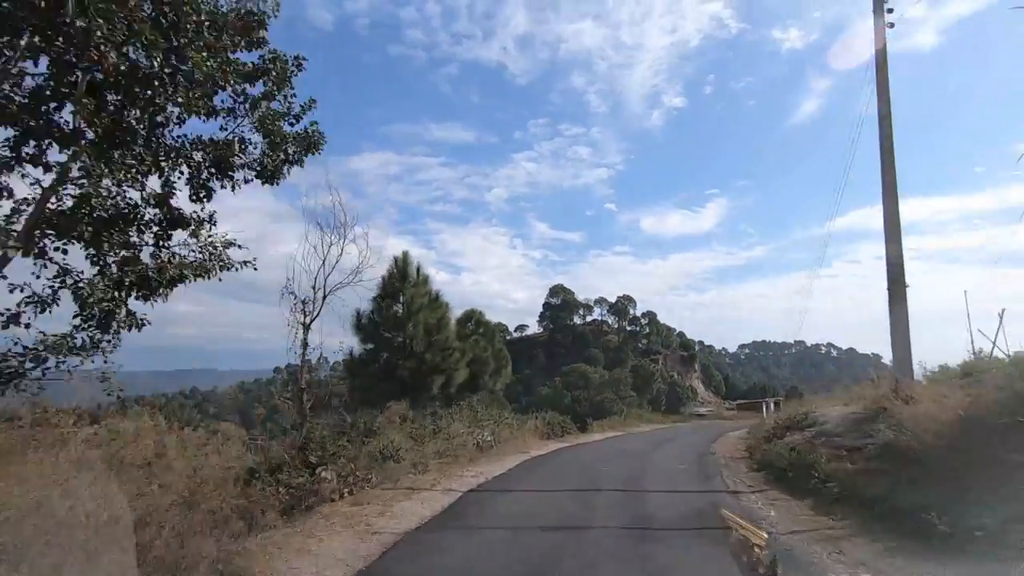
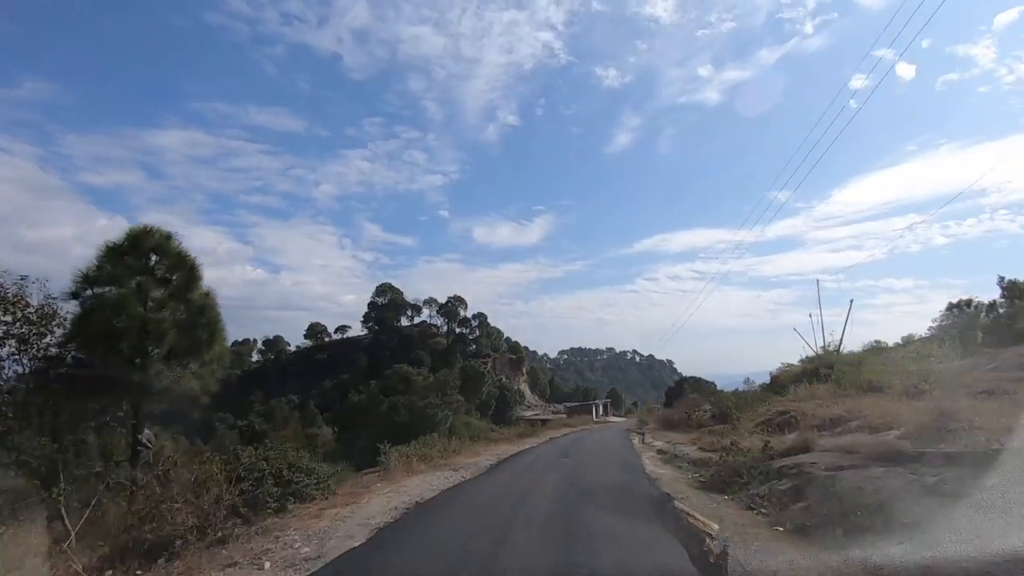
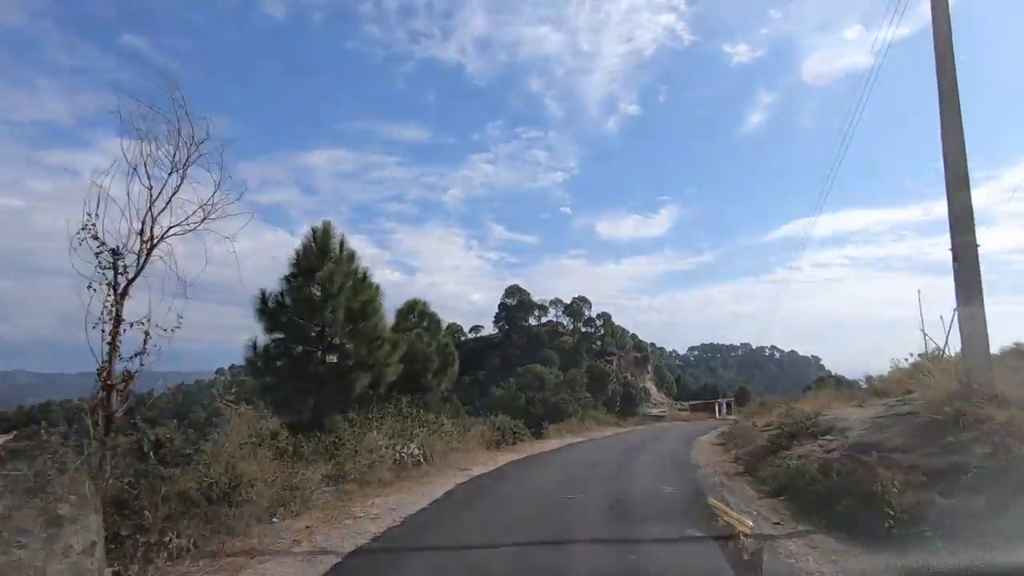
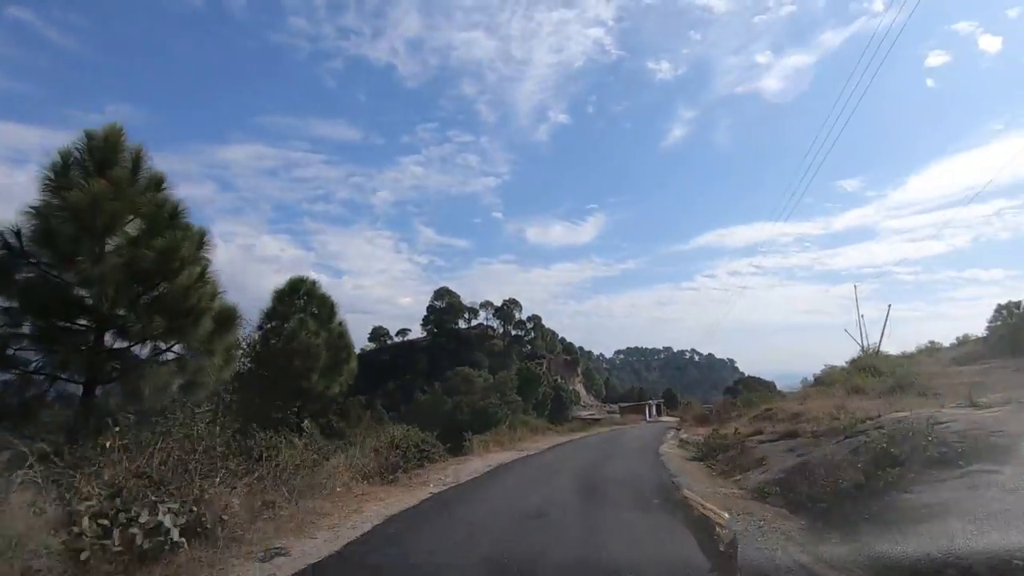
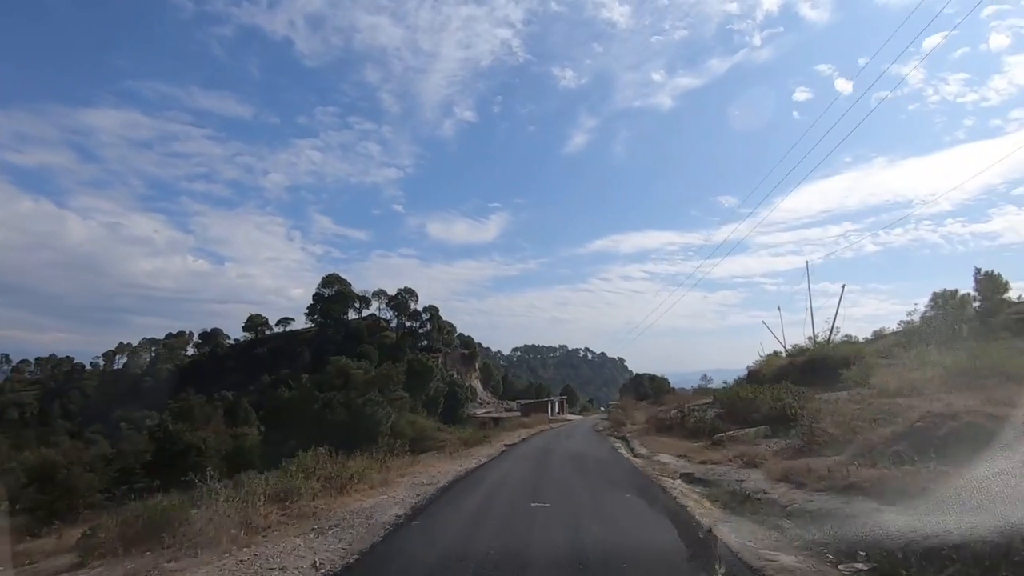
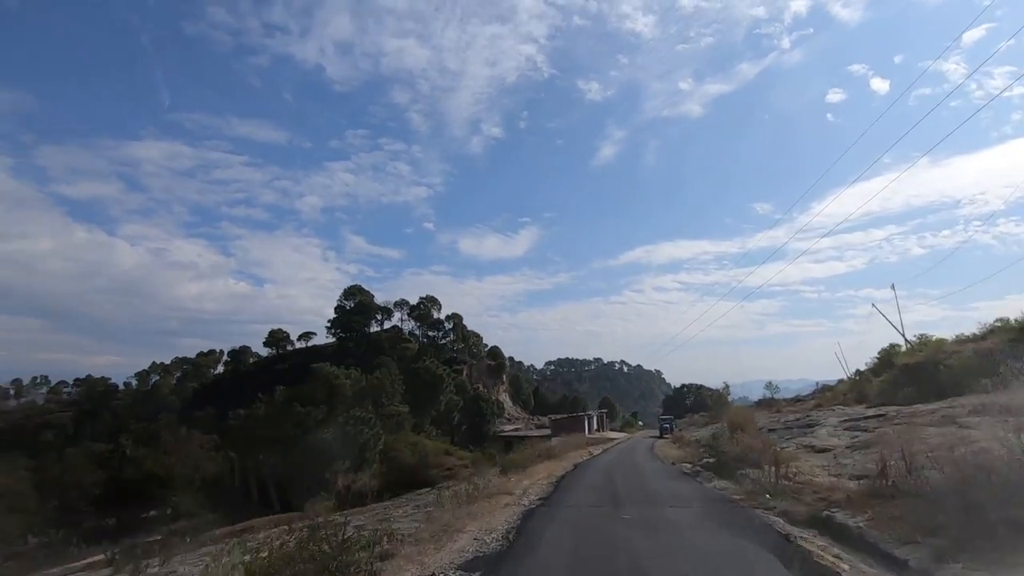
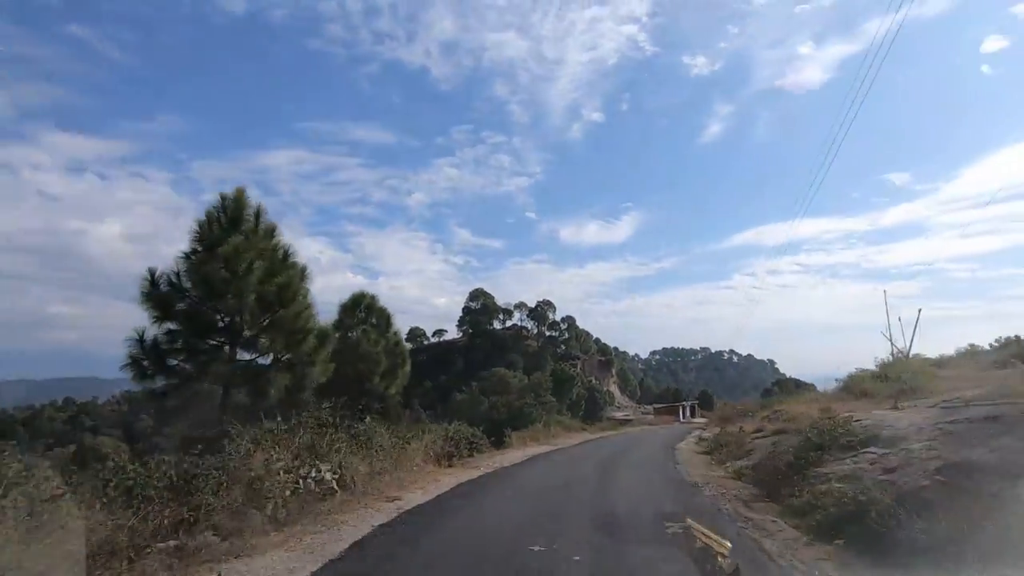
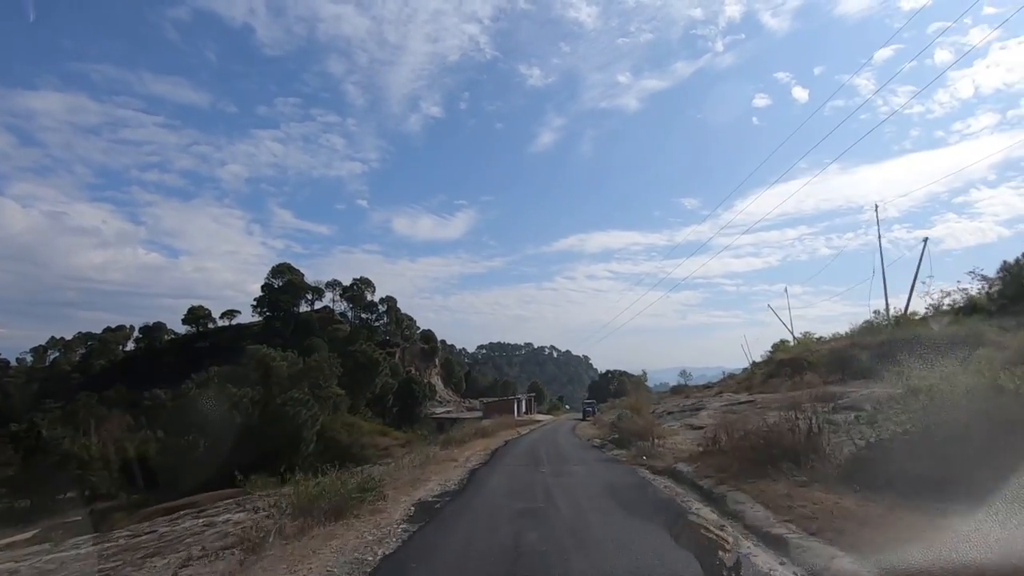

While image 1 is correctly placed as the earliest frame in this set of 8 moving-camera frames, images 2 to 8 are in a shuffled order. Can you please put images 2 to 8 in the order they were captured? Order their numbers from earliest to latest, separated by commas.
3, 7, 4, 2, 5, 8, 6
